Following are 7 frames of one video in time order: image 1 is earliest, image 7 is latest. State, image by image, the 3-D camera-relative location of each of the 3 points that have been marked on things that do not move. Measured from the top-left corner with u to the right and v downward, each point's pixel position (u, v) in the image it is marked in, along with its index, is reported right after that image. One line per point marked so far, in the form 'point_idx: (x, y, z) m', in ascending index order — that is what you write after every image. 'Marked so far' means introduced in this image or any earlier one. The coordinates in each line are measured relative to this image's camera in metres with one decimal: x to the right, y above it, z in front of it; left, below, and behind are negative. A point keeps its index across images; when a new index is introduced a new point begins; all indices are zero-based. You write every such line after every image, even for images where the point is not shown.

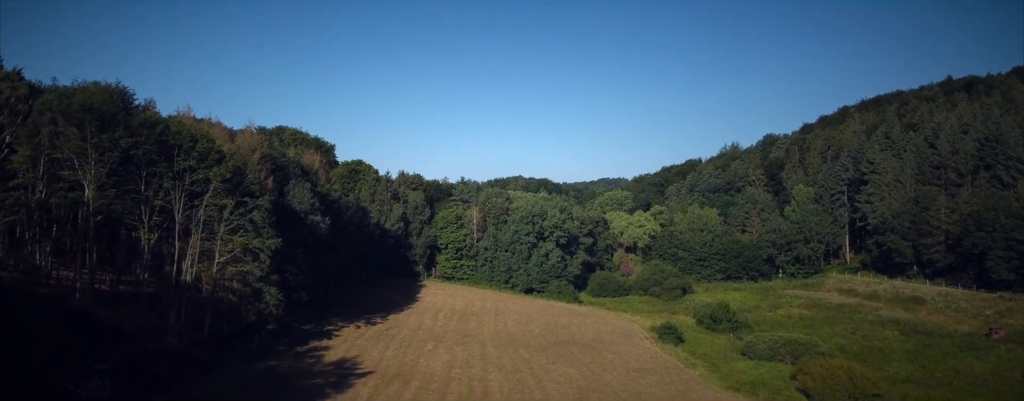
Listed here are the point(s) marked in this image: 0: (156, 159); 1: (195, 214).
0: (-11.7, +1.4, +19.0) m
1: (-10.8, -0.5, +19.8) m
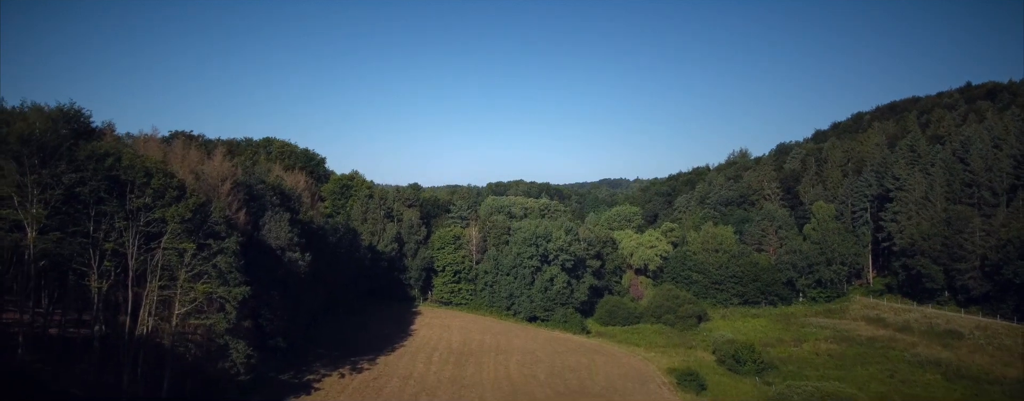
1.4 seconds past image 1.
0: (-11.5, +0.1, +16.5) m
1: (-10.7, -1.7, +17.3) m
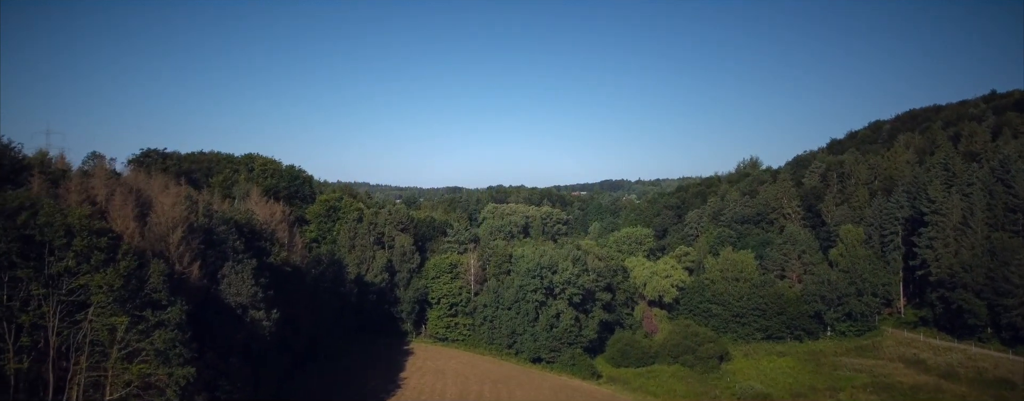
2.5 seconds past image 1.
0: (-11.4, -1.3, +13.4) m
1: (-10.6, -3.2, +14.2) m
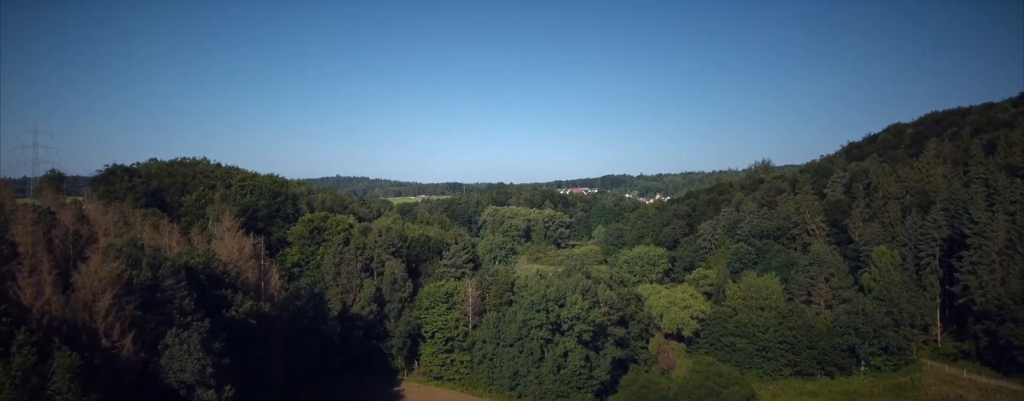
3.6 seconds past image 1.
0: (-11.3, -2.8, +10.2) m
1: (-10.5, -4.6, +11.0) m
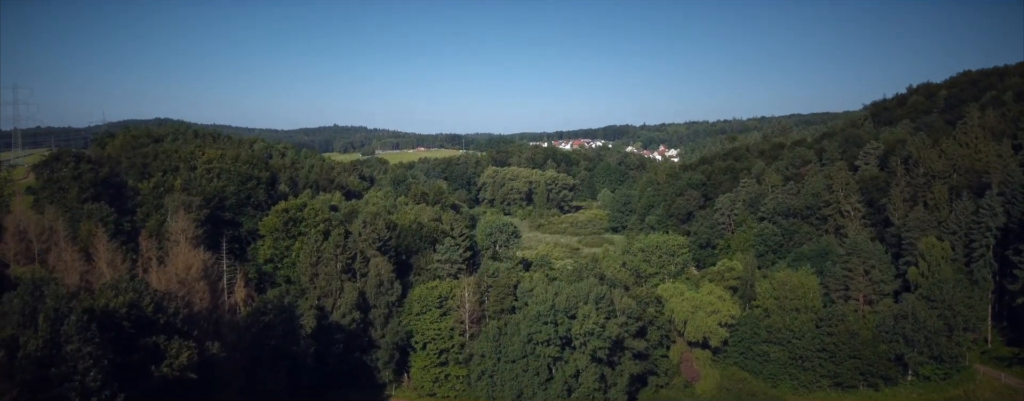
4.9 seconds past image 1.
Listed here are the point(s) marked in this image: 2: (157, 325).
0: (-11.2, -4.2, +6.4) m
1: (-10.4, -5.9, +7.4) m
2: (-9.3, -3.3, +15.3) m
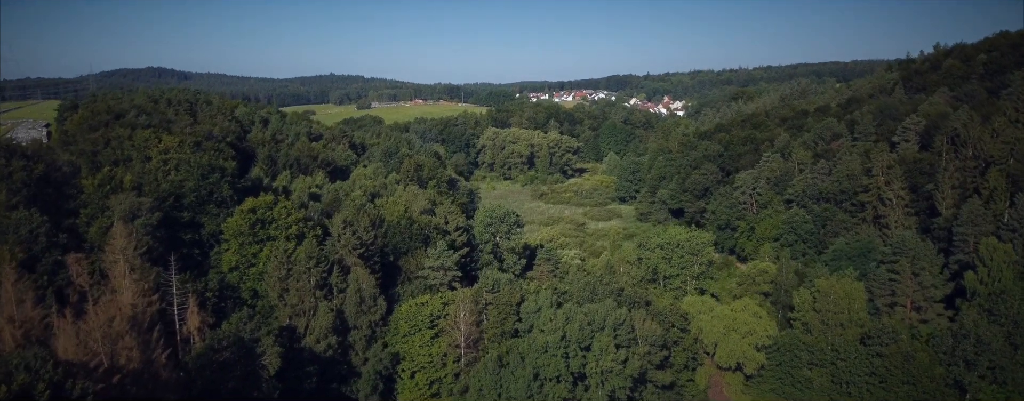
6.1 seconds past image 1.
0: (-11.0, -6.2, +2.8) m
1: (-10.2, -7.8, +4.0) m
2: (-9.2, -4.4, +11.6) m
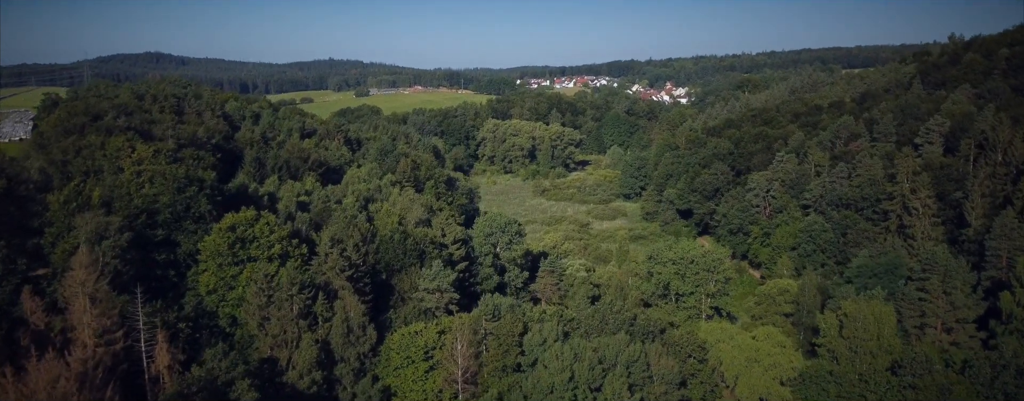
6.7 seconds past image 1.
0: (-11.0, -7.5, +1.0) m
1: (-10.2, -9.1, +2.2) m
2: (-9.1, -5.5, +9.8) m
